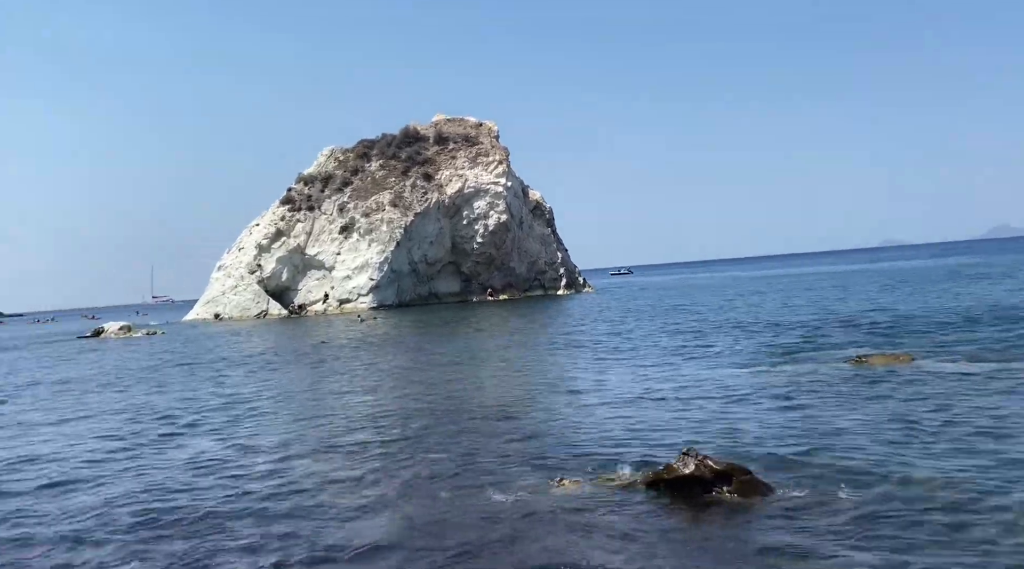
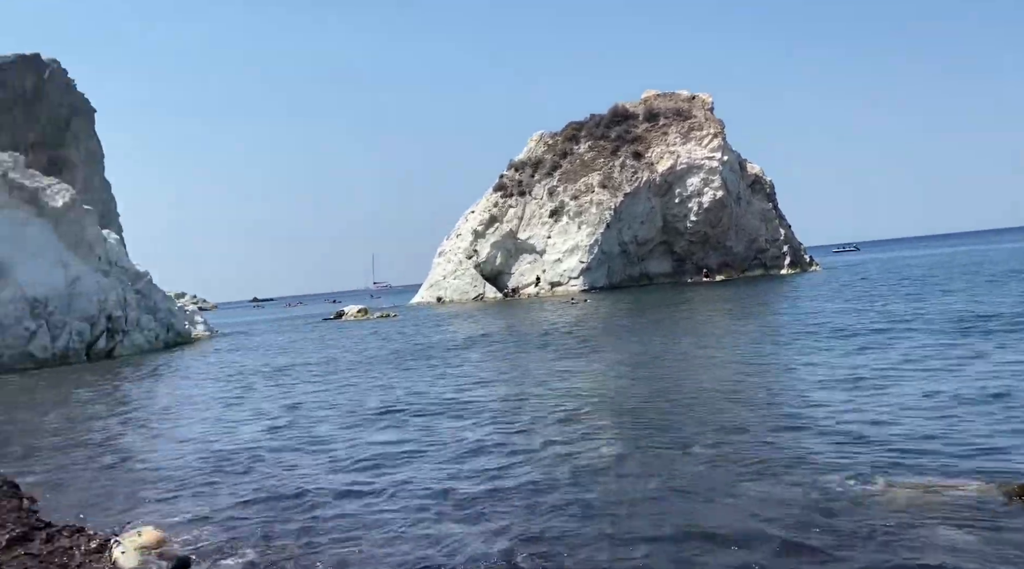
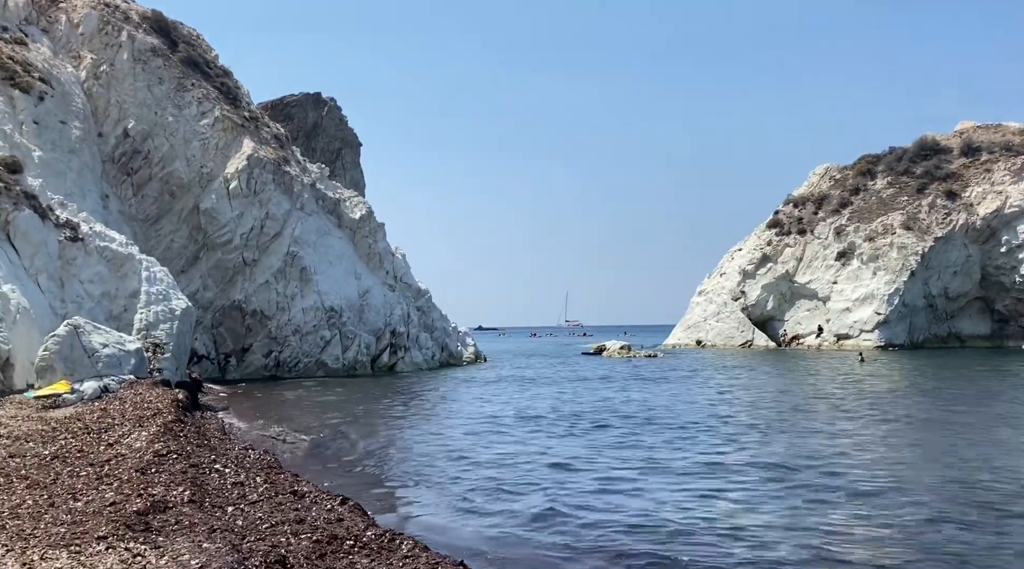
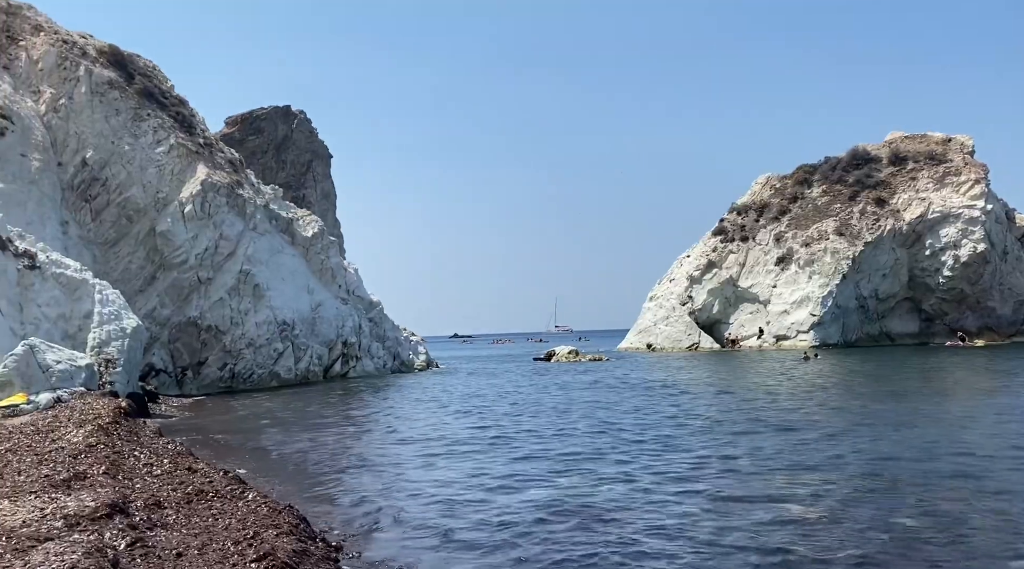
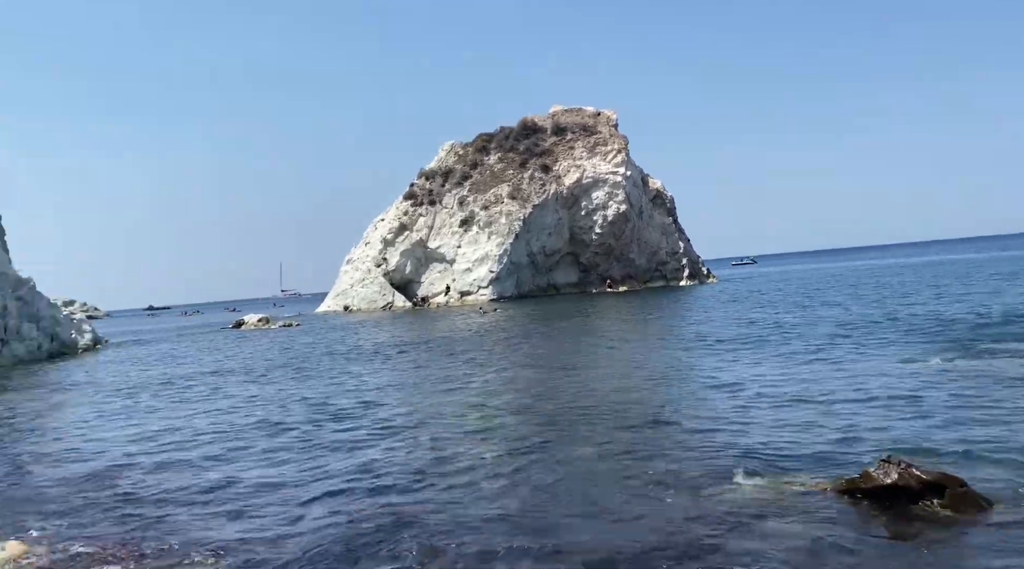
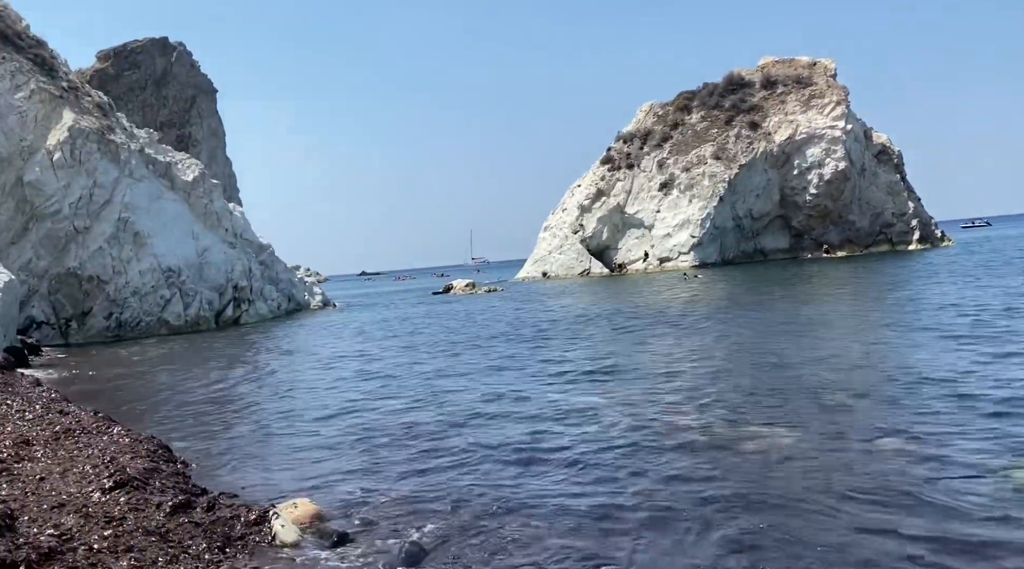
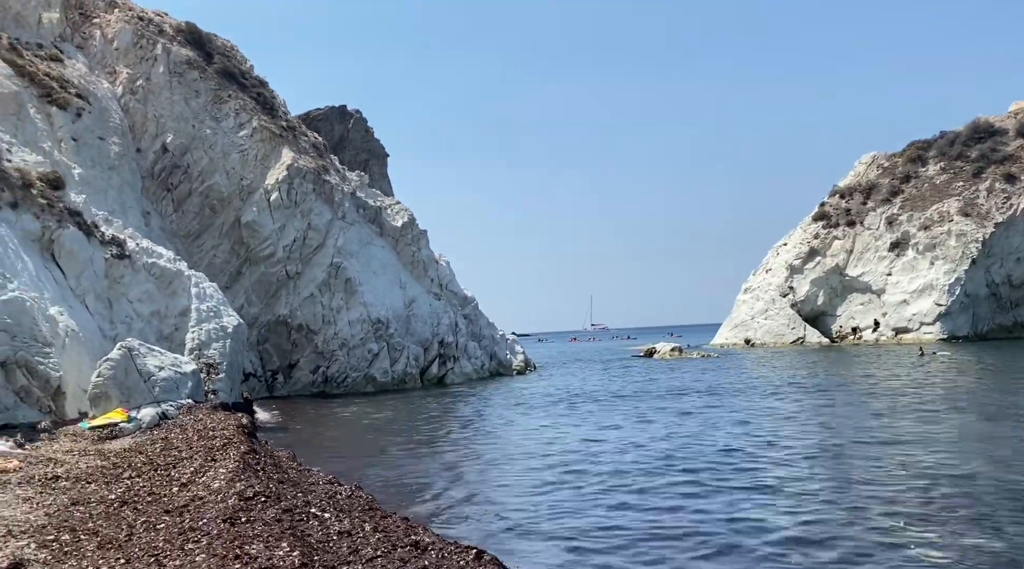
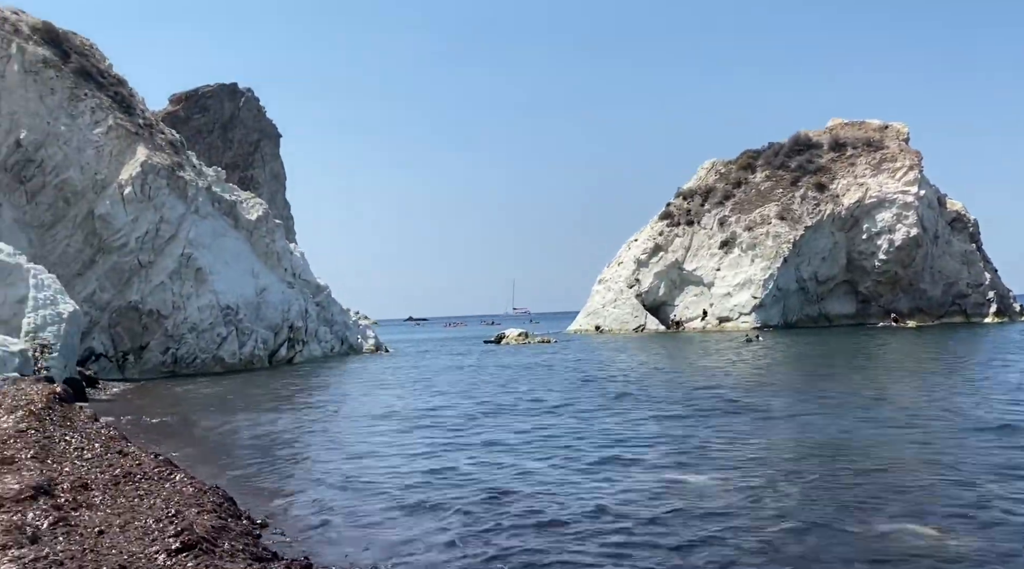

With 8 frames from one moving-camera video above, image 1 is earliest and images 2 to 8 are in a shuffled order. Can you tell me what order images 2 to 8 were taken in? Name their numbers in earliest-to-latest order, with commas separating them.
5, 2, 6, 8, 4, 3, 7
